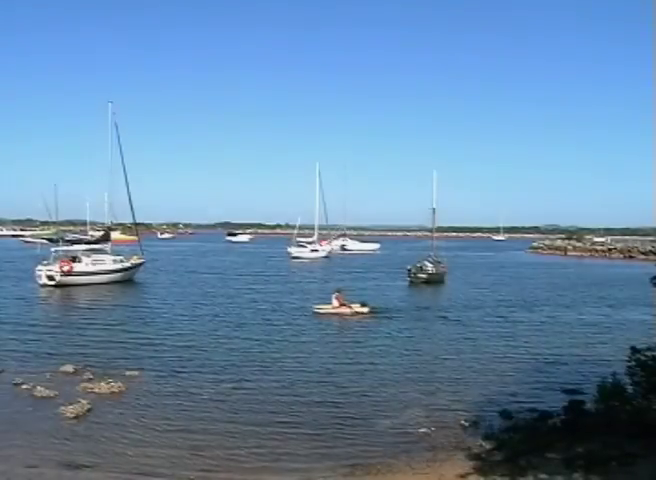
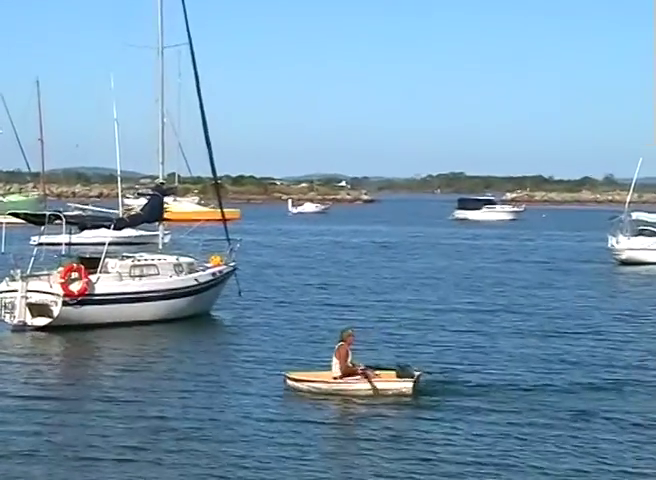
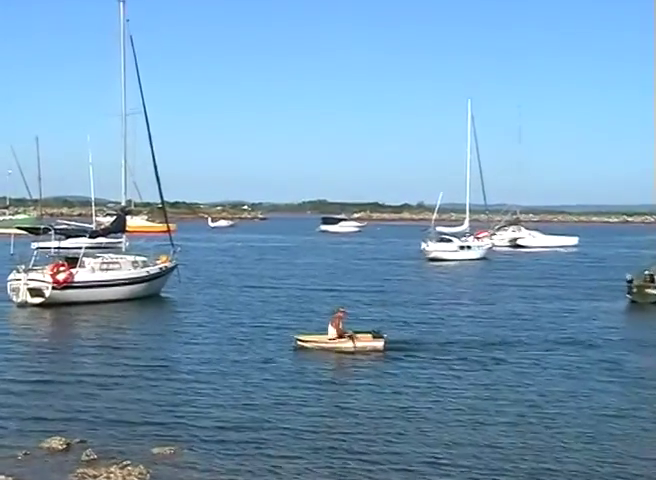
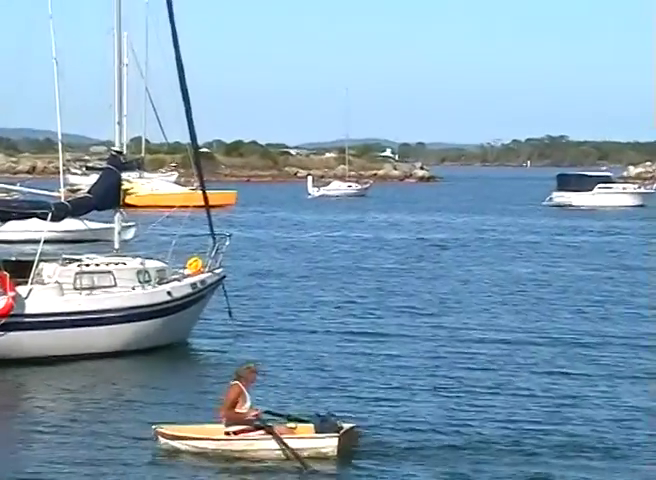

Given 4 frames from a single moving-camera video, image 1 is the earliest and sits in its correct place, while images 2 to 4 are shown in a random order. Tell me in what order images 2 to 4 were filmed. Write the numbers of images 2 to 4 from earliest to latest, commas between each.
3, 2, 4
